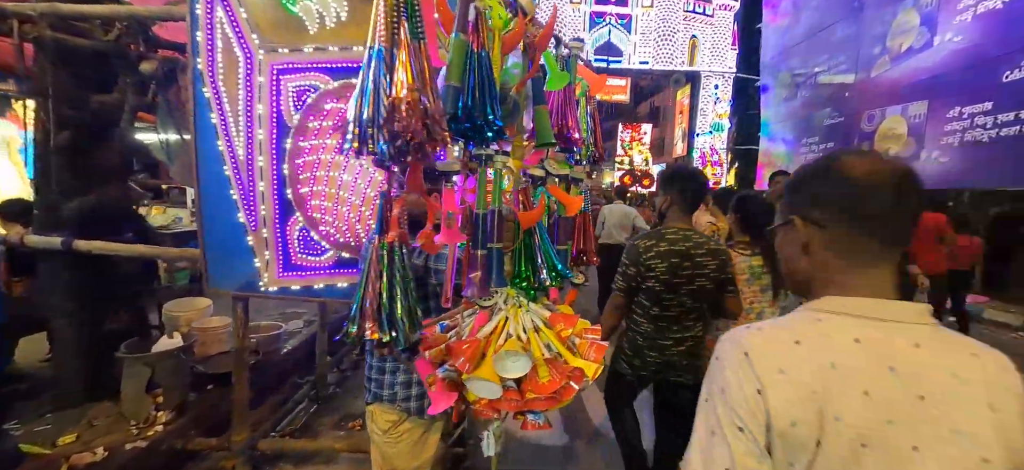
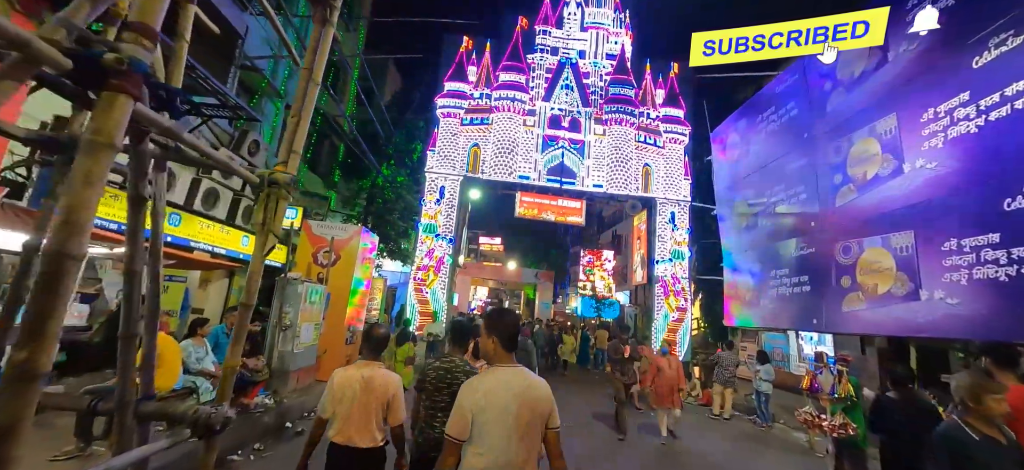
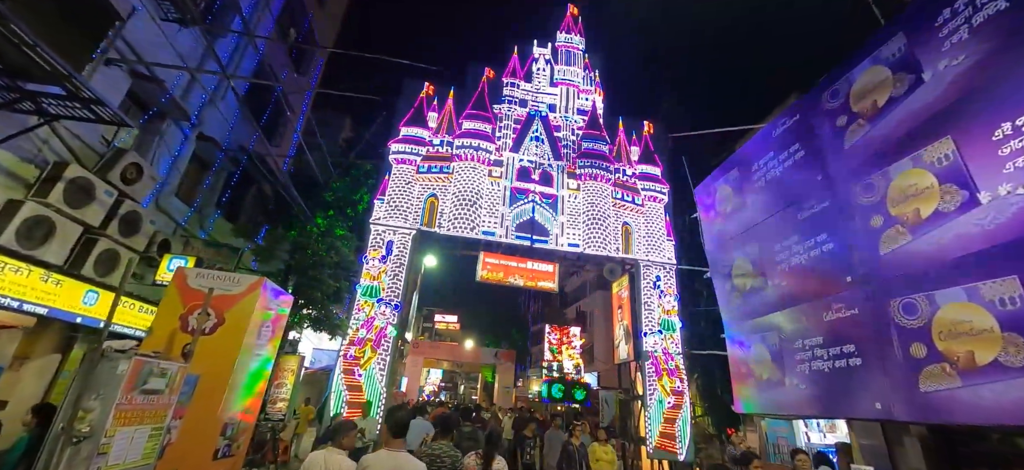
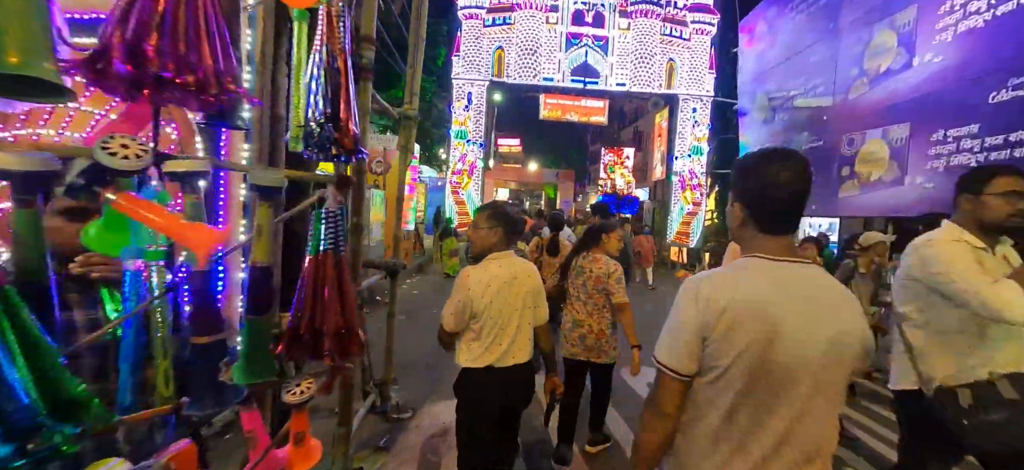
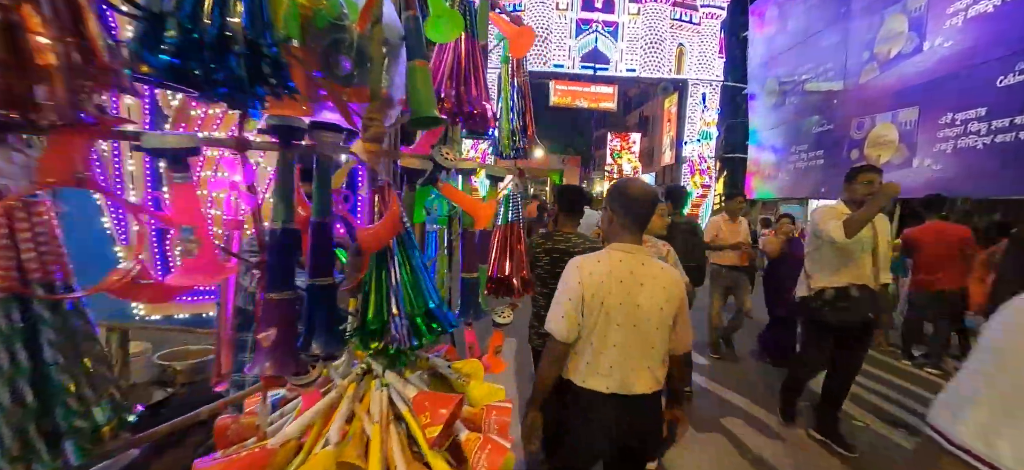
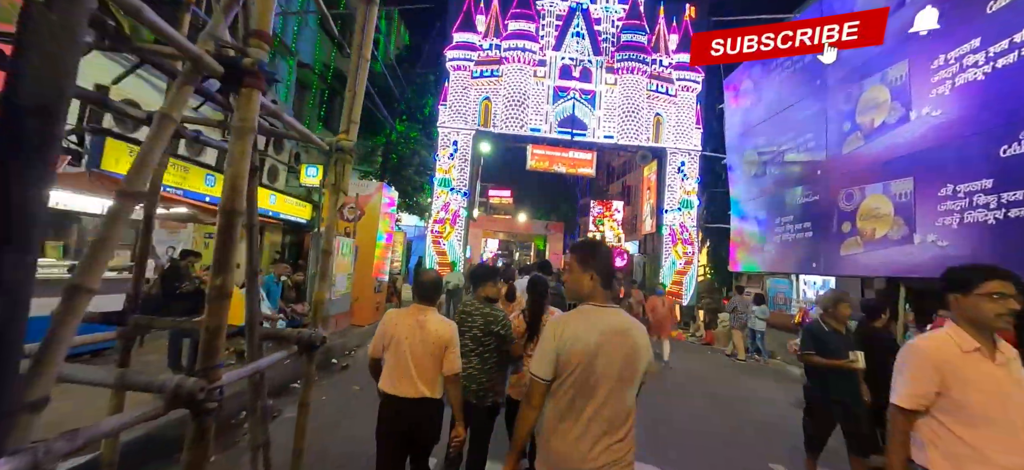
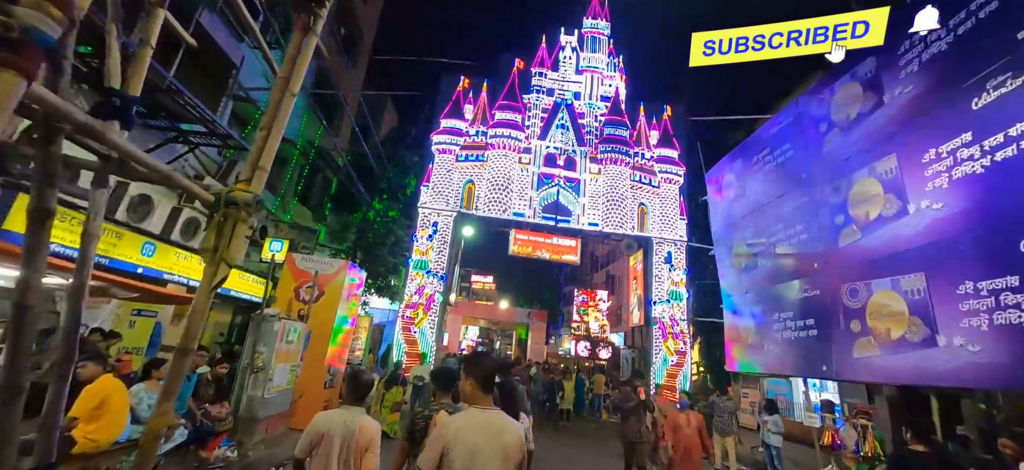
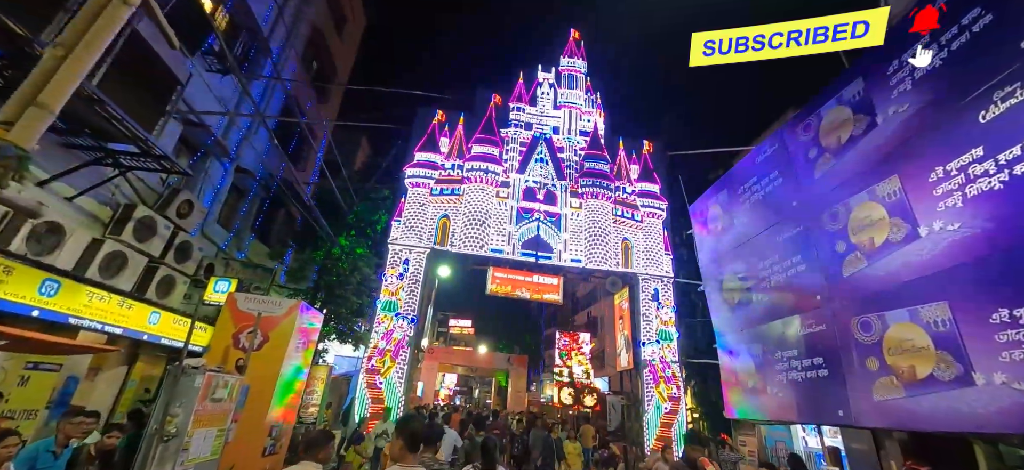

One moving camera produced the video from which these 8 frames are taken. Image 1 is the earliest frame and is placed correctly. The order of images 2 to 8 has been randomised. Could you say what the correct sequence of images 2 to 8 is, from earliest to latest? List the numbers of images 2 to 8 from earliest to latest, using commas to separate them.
5, 4, 6, 2, 7, 8, 3
